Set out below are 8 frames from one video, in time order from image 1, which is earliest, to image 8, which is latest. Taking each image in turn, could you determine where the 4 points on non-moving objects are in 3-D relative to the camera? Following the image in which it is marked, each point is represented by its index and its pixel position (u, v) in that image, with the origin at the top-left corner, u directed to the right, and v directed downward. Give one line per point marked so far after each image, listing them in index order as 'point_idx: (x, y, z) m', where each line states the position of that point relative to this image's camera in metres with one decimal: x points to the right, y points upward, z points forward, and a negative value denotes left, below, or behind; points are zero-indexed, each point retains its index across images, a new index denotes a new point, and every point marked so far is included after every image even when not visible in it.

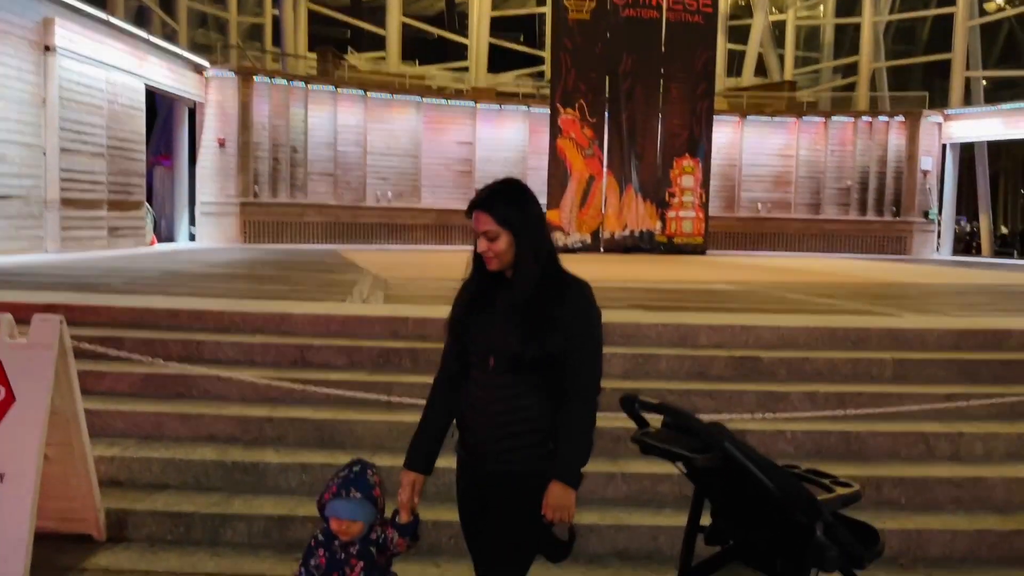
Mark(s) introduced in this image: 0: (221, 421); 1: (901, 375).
0: (-2.1, -0.9, +6.1) m
1: (+3.1, -0.7, +6.9) m
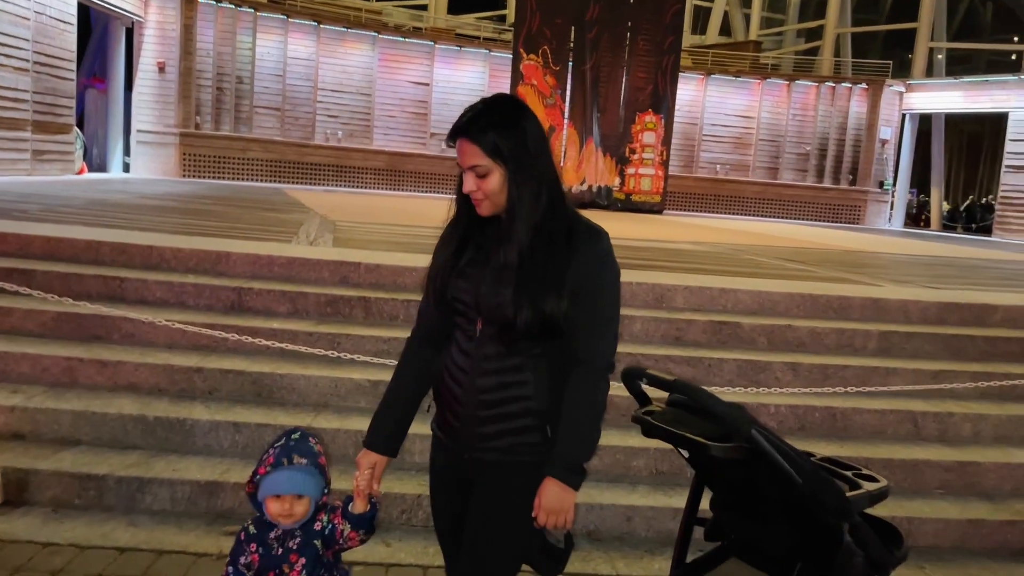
0: (-2.3, -0.5, +5.4) m
1: (+2.8, -0.5, +6.5) m
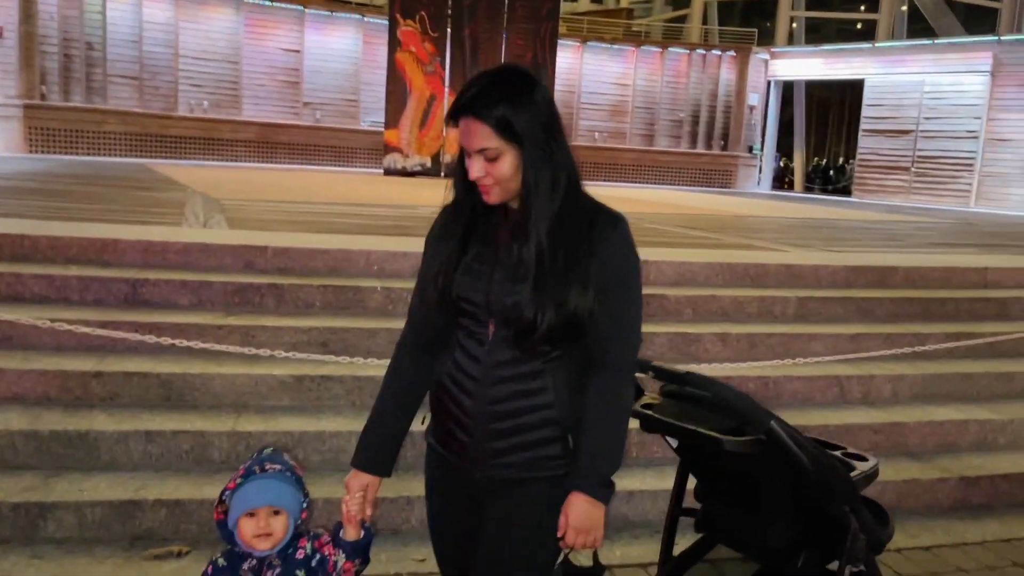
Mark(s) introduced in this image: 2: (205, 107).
0: (-2.7, -0.5, +4.8) m
1: (+2.2, -0.2, +6.6) m
2: (-6.8, +4.0, +19.2) m
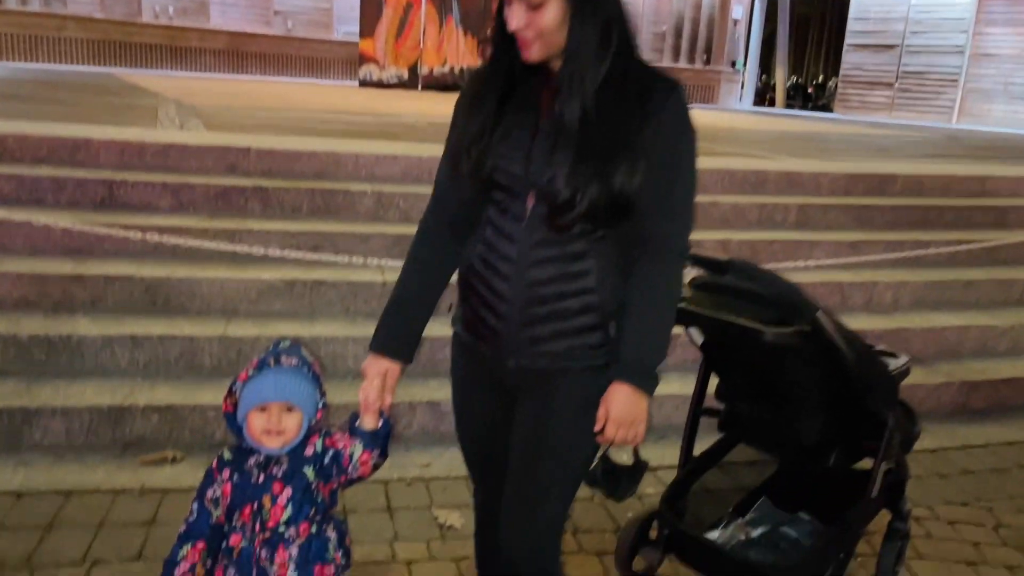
0: (-2.6, 0.0, +4.5) m
1: (+2.2, +0.5, +6.4) m
2: (-7.2, +5.9, +18.3) m
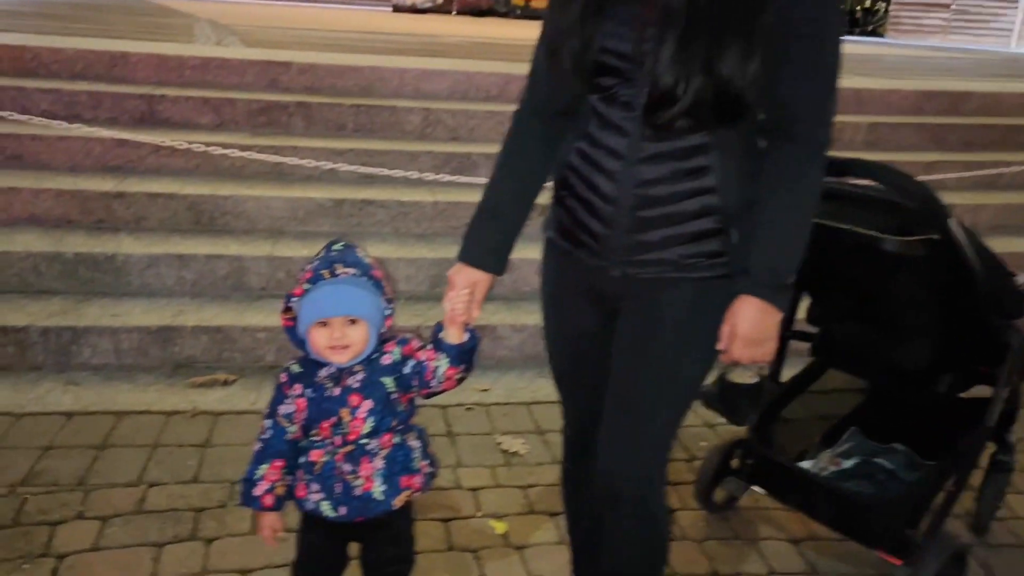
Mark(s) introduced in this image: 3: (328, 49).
0: (-2.3, +0.5, +4.3) m
1: (+2.5, +1.0, +6.1) m
2: (-6.5, +7.4, +17.8) m
3: (-1.5, +1.9, +6.8) m
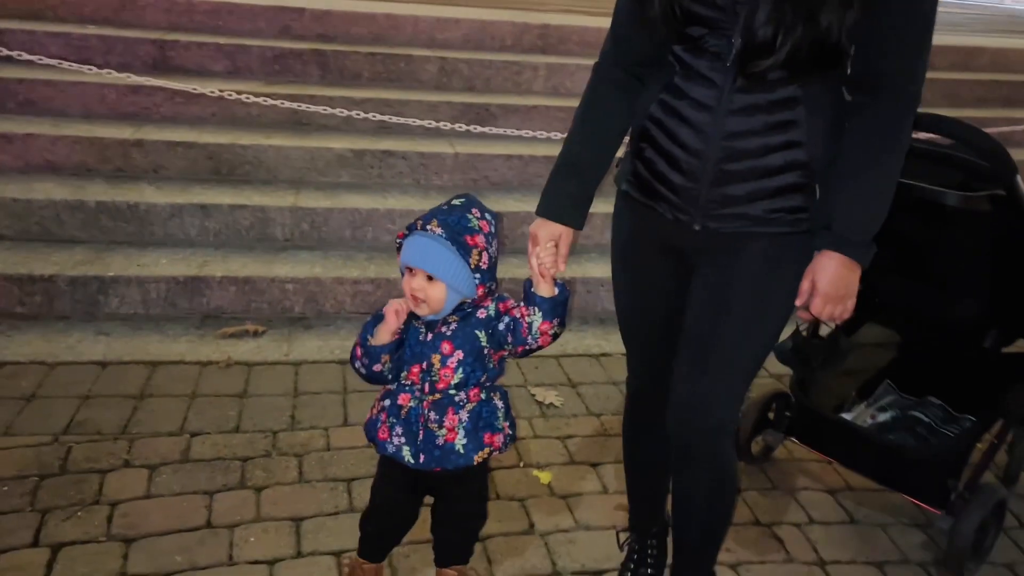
0: (-2.2, +0.7, +4.3) m
1: (+2.6, +1.3, +6.1) m
2: (-6.5, +8.4, +17.3) m
3: (-1.4, +2.3, +6.7) m
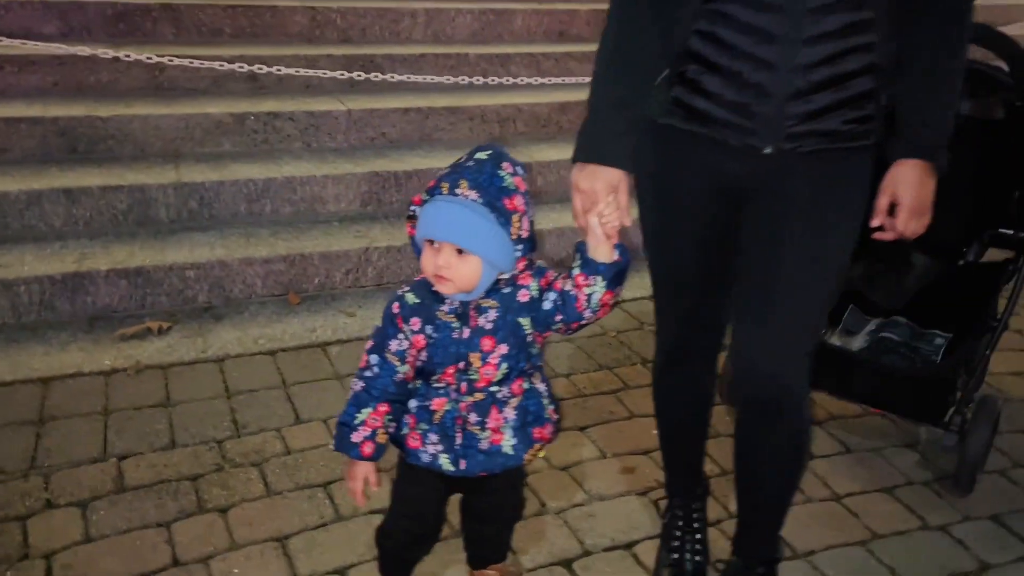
0: (-2.6, +0.6, +3.5) m
1: (+1.7, +1.8, +6.1) m
2: (-10.0, +8.3, +15.0) m
3: (-2.4, +2.4, +5.9) m
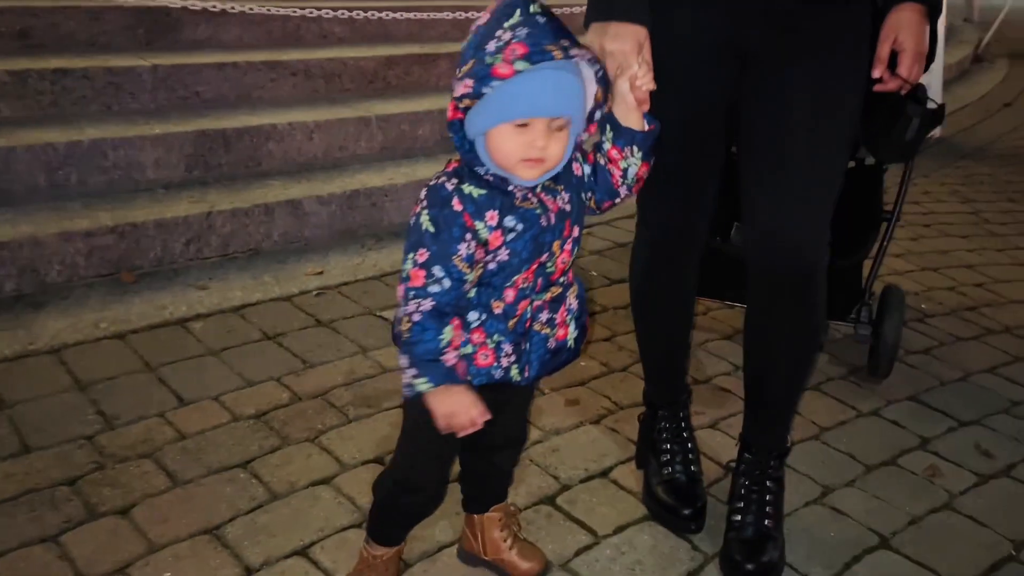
0: (-3.0, +0.6, +2.5) m
1: (+0.3, +2.1, +6.2) m
2: (-14.0, +7.2, +11.5) m
3: (-3.6, +2.3, +4.9) m
